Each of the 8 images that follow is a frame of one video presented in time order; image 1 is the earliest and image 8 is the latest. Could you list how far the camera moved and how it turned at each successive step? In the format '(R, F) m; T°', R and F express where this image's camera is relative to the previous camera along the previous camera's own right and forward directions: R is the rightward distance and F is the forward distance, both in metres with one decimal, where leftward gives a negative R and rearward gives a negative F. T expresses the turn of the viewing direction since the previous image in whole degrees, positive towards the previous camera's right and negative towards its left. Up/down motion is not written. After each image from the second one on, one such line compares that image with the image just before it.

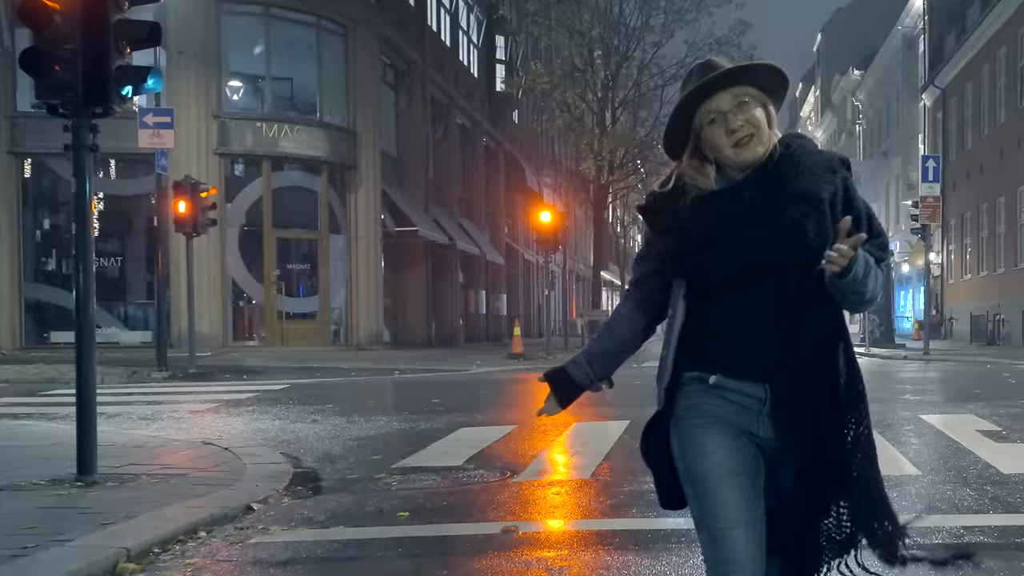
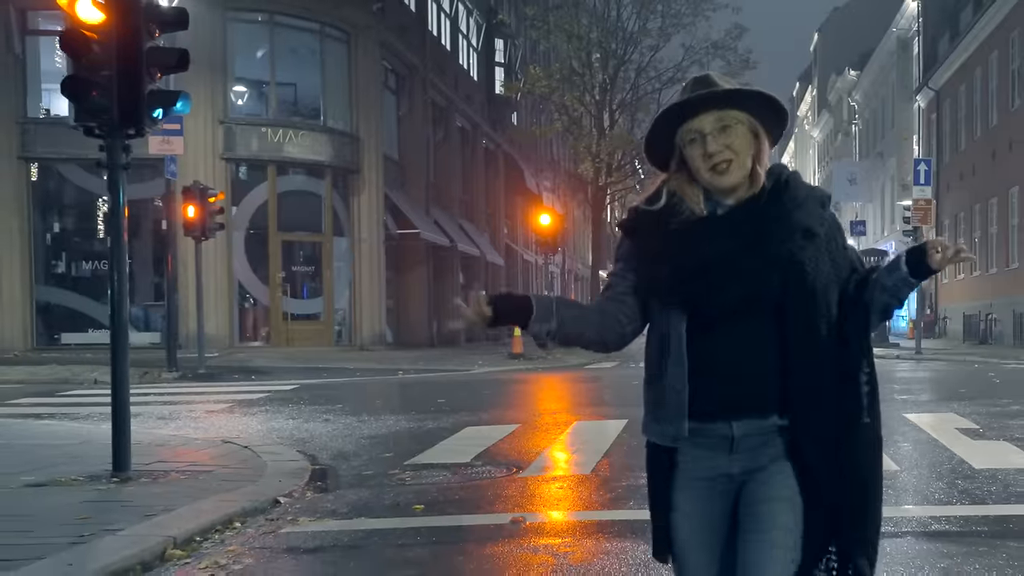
(-0.1, -0.5) m; 0°
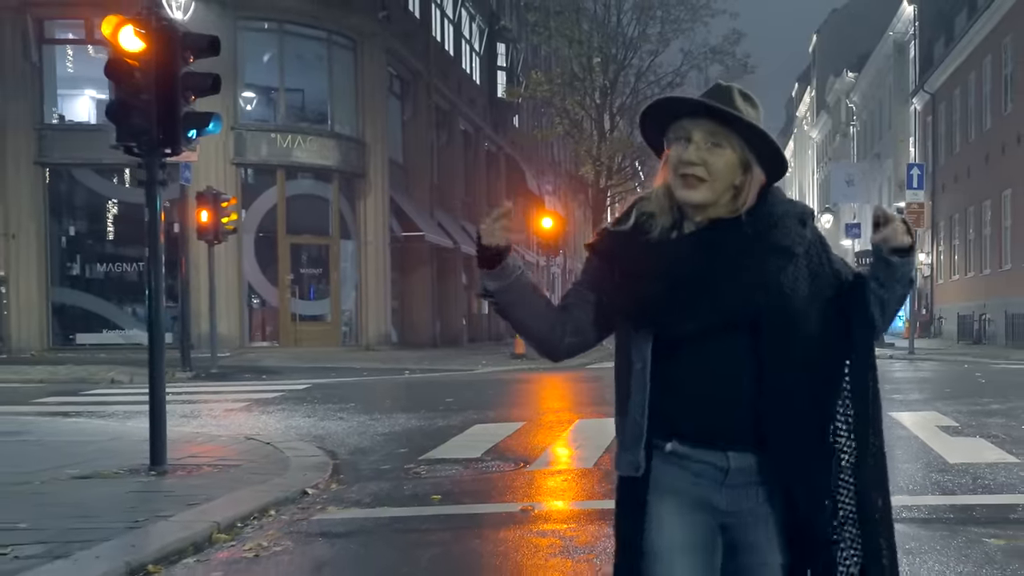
(-0.1, -0.6) m; 0°
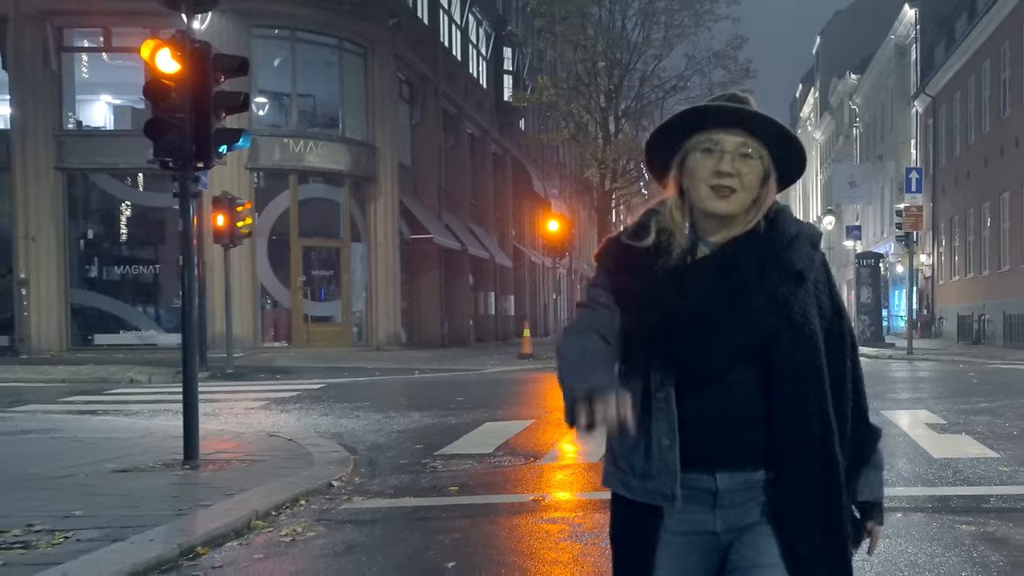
(0.0, -0.5) m; 0°
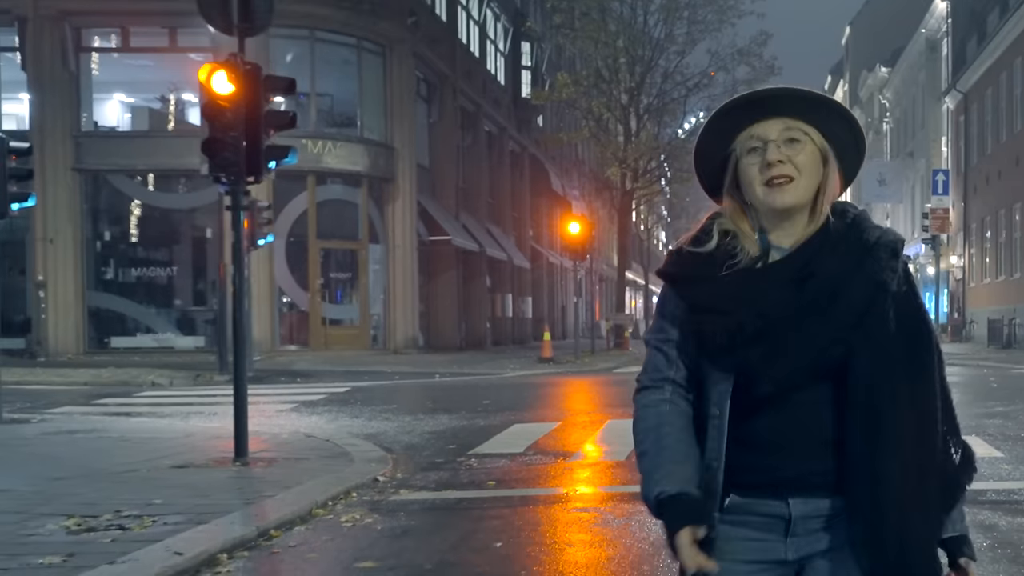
(-0.4, +0.3) m; 0°
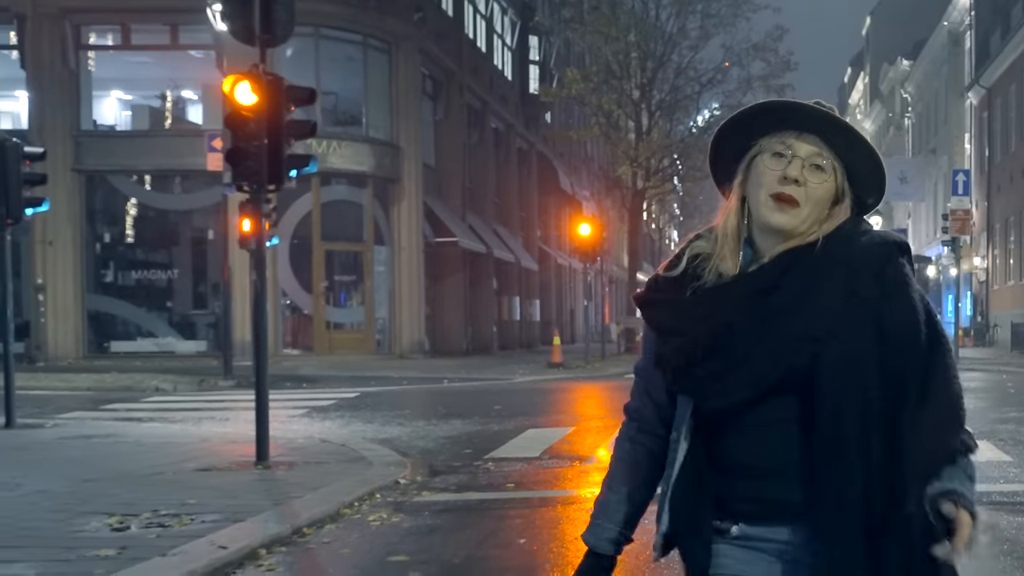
(-0.4, +0.5) m; 0°
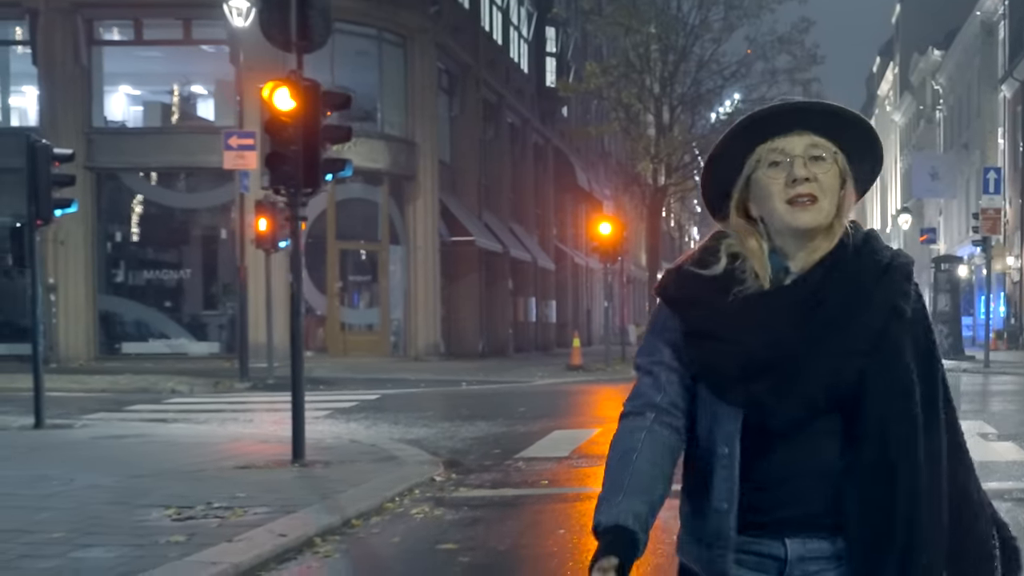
(-0.4, +0.5) m; 0°
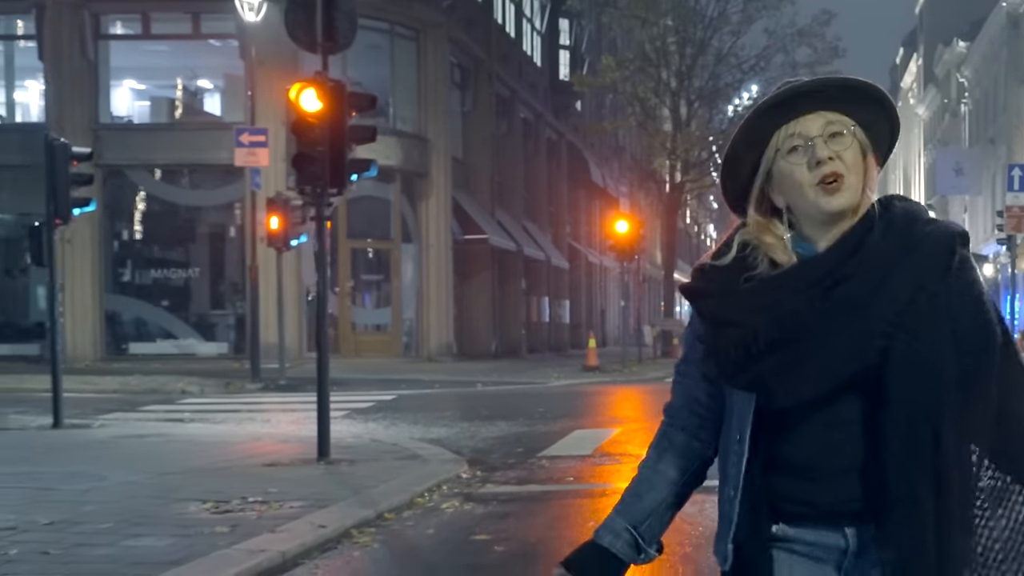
(-0.3, +0.4) m; 0°
